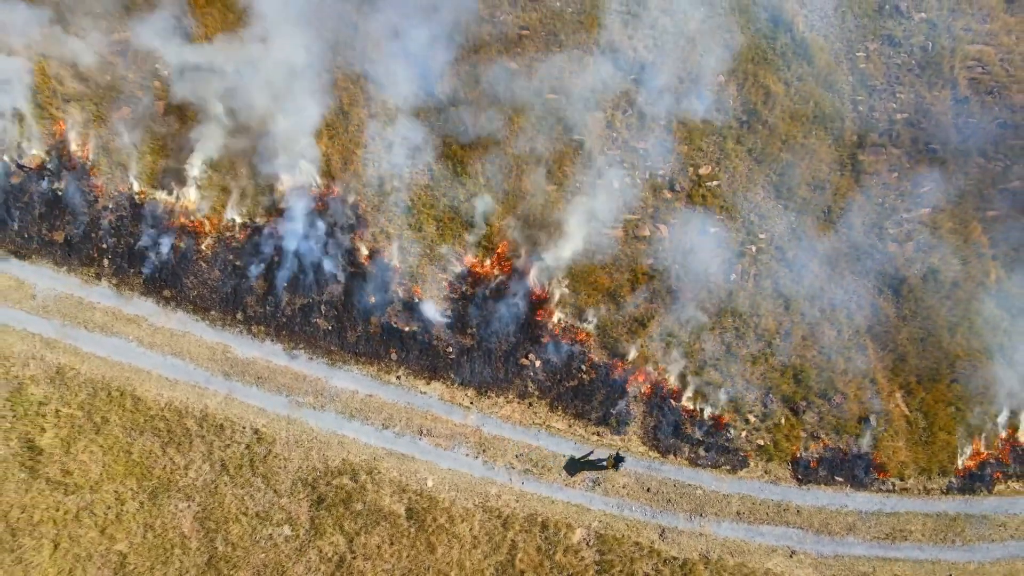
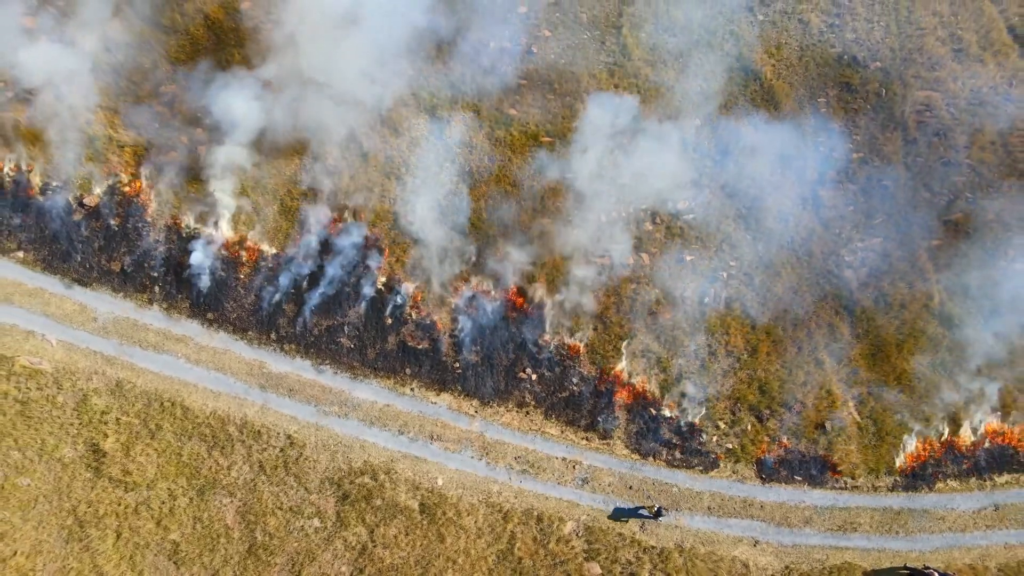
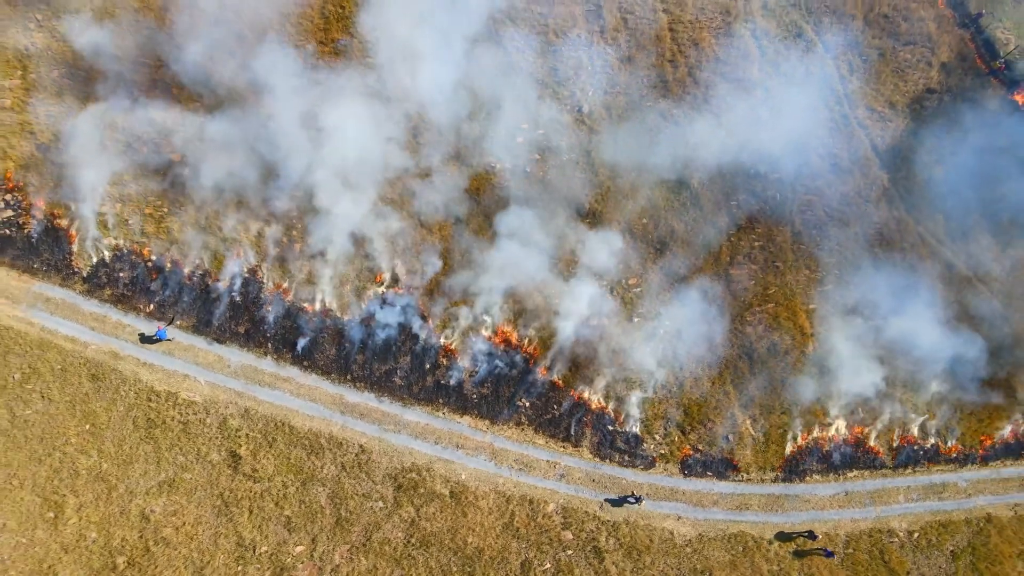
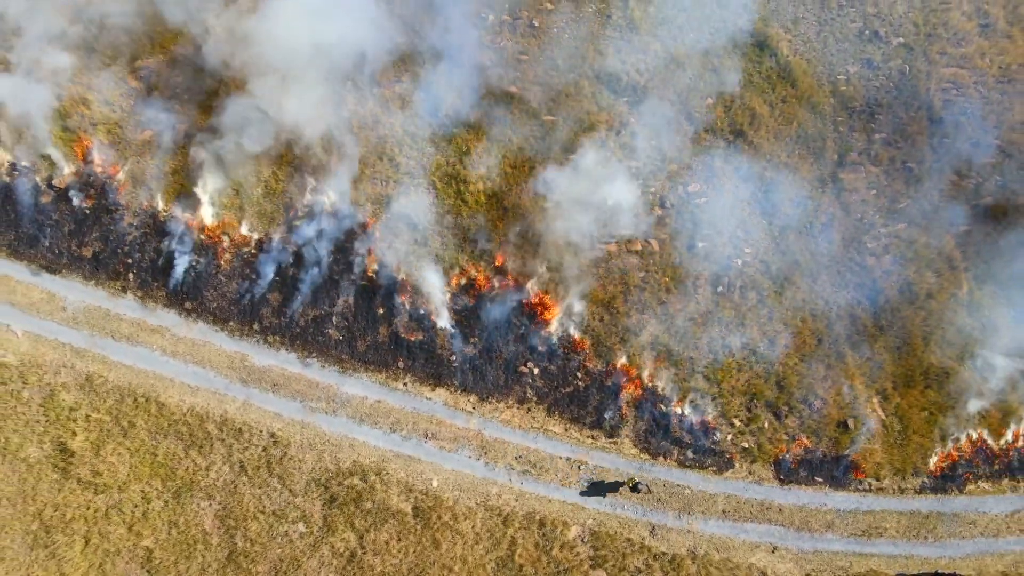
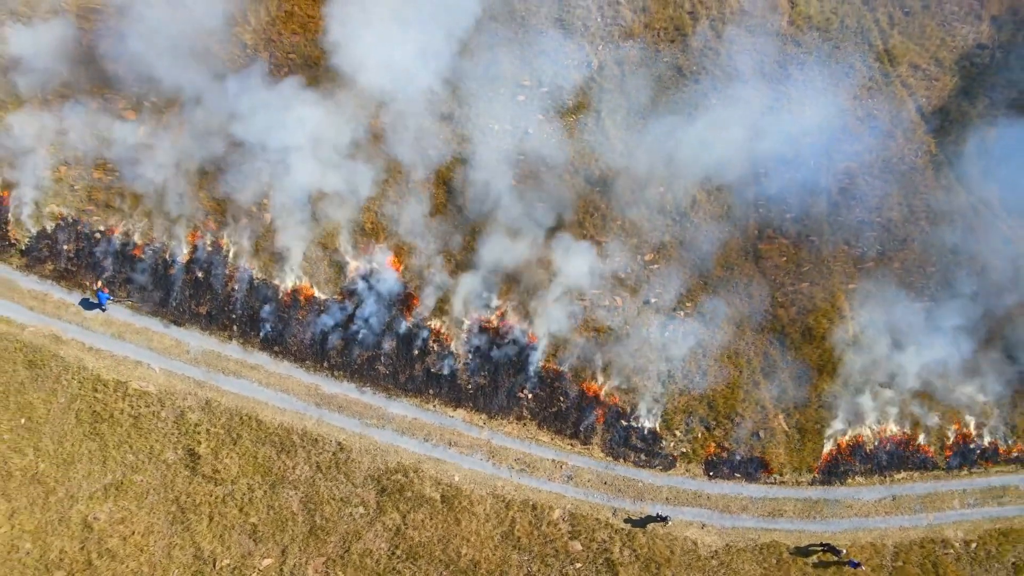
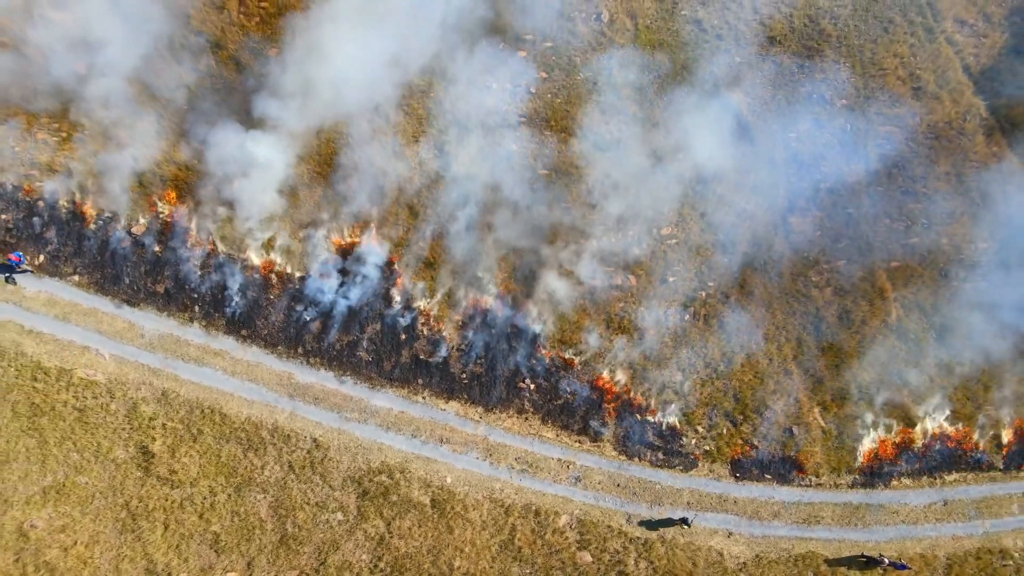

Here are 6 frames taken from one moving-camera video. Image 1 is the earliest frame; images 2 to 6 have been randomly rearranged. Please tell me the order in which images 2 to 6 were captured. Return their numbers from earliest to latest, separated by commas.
4, 2, 6, 5, 3
